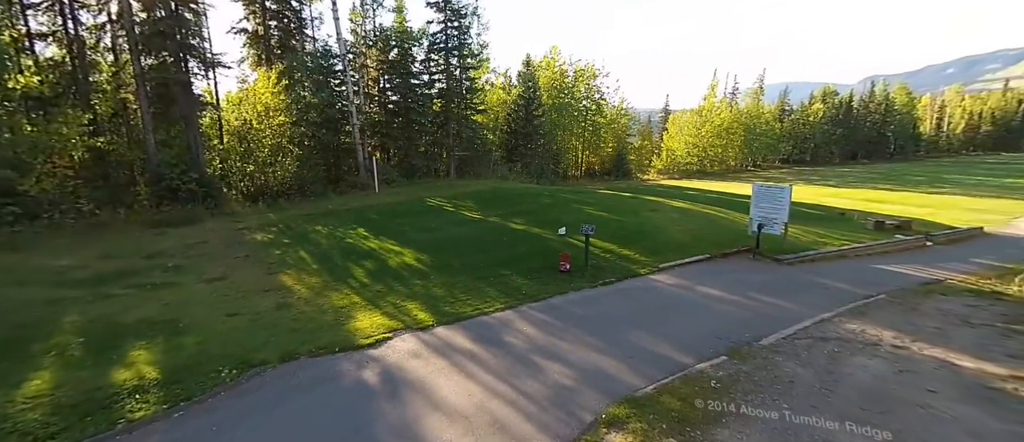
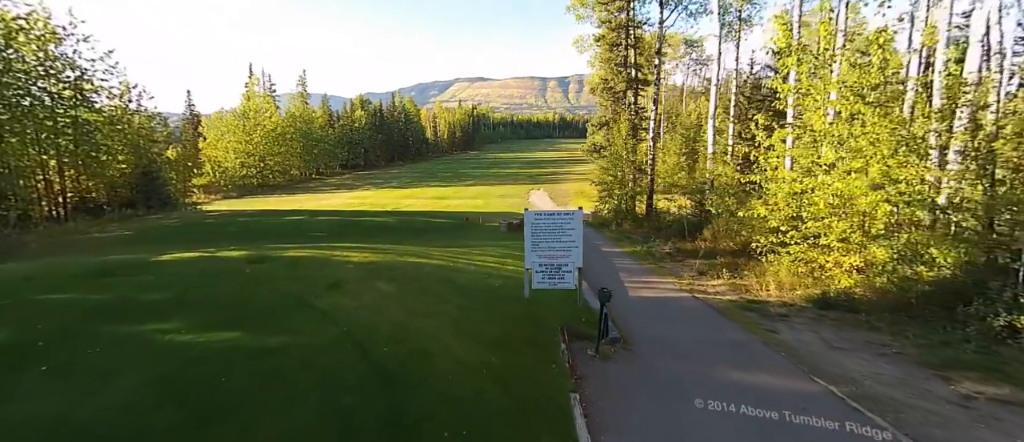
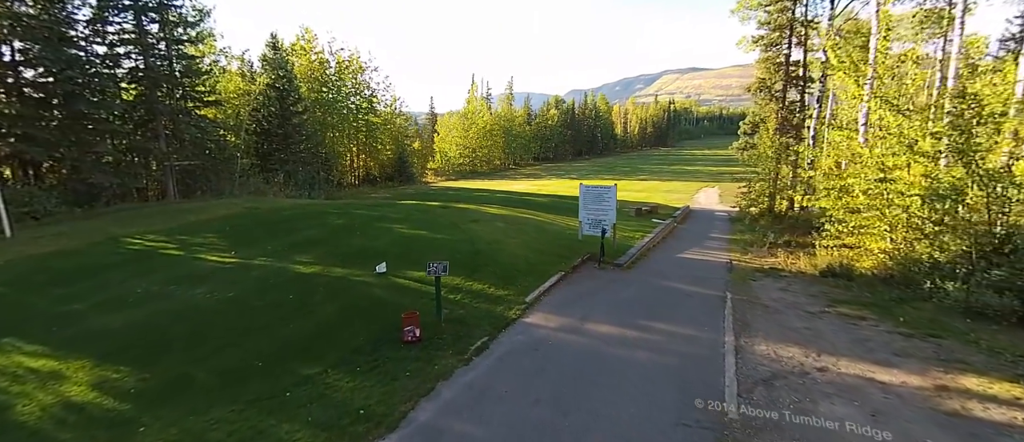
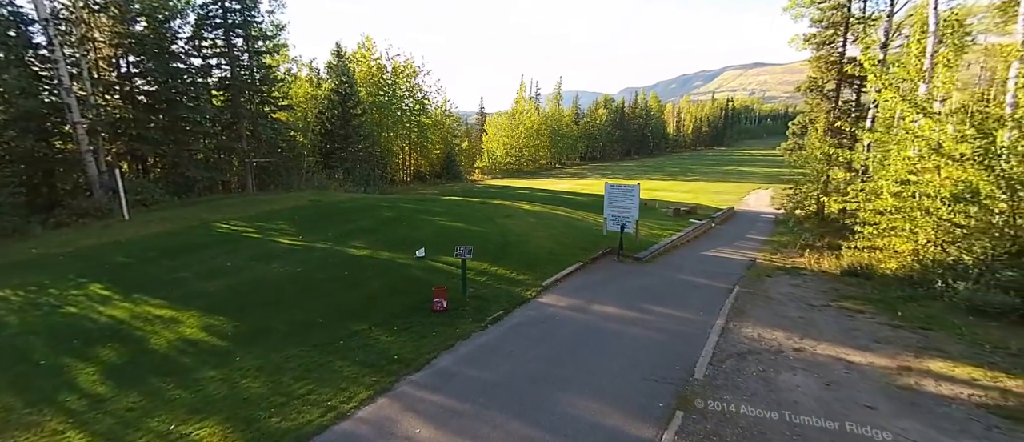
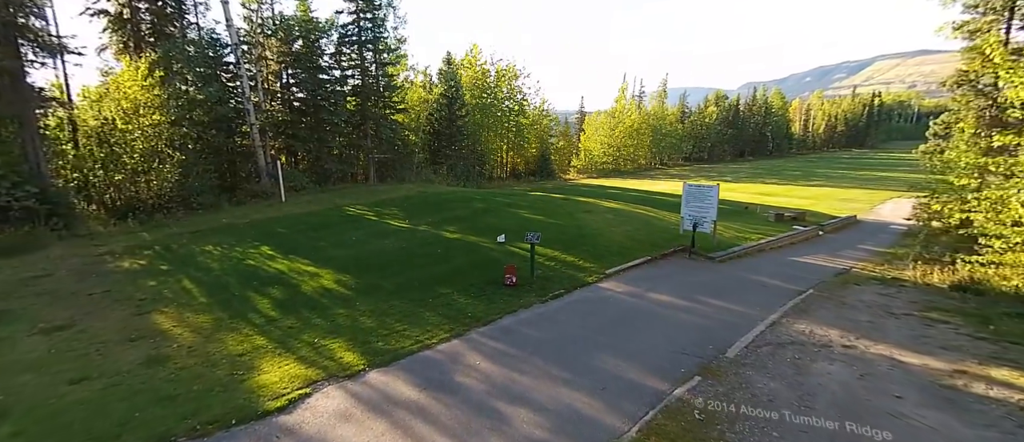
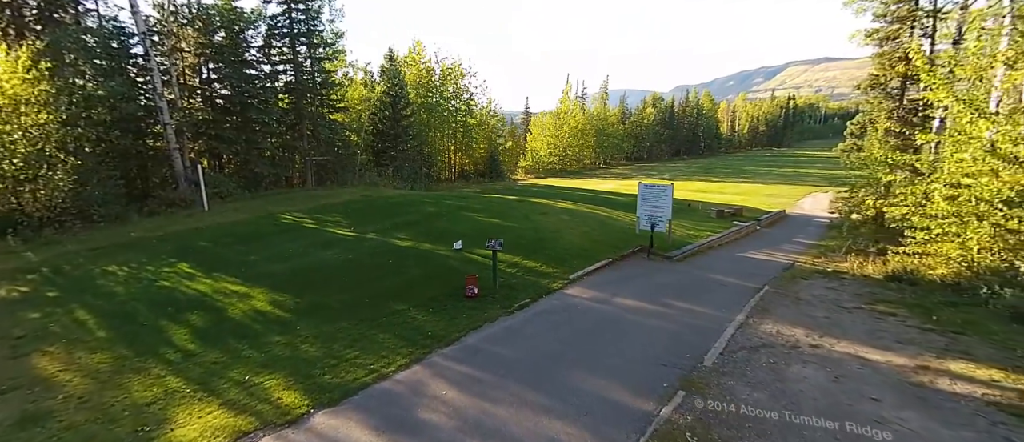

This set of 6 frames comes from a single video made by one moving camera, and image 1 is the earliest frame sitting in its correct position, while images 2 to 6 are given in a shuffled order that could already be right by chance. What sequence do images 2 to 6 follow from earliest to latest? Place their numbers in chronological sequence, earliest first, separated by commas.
5, 6, 4, 3, 2
